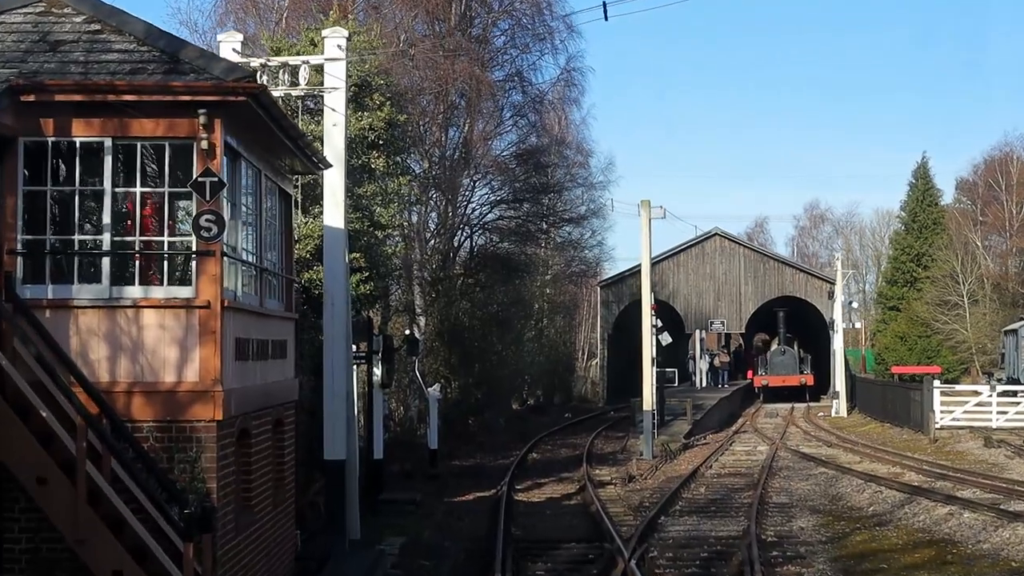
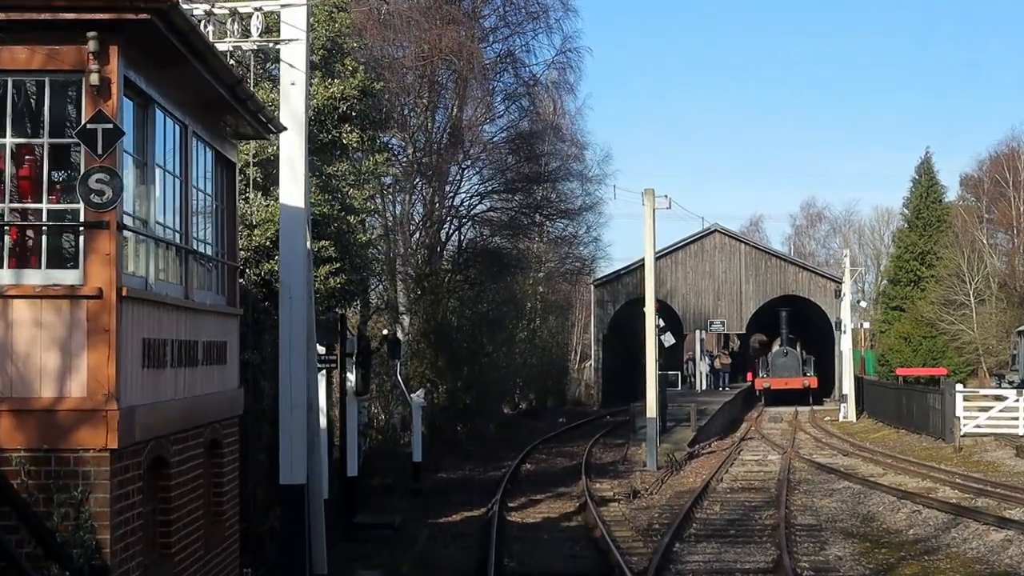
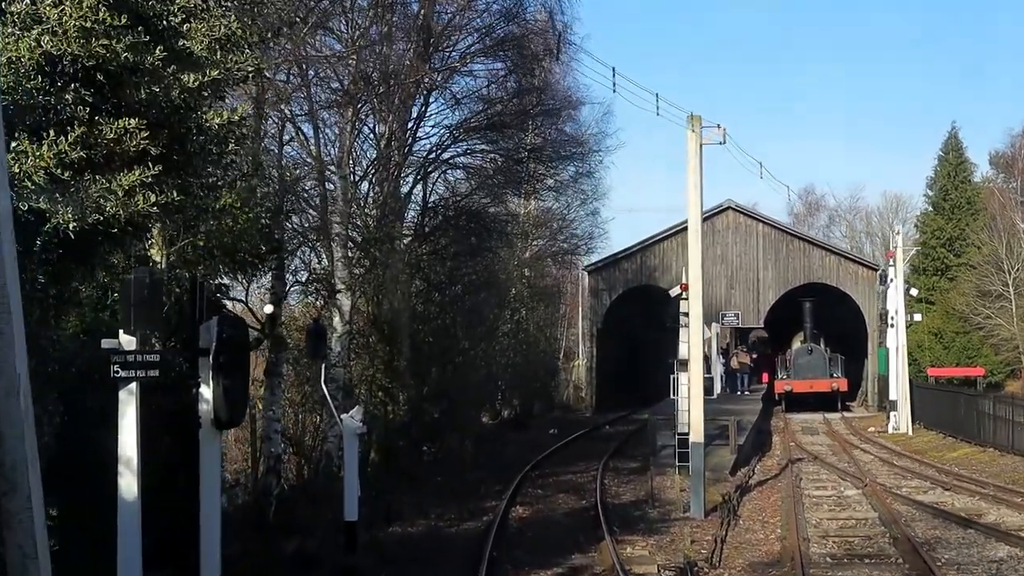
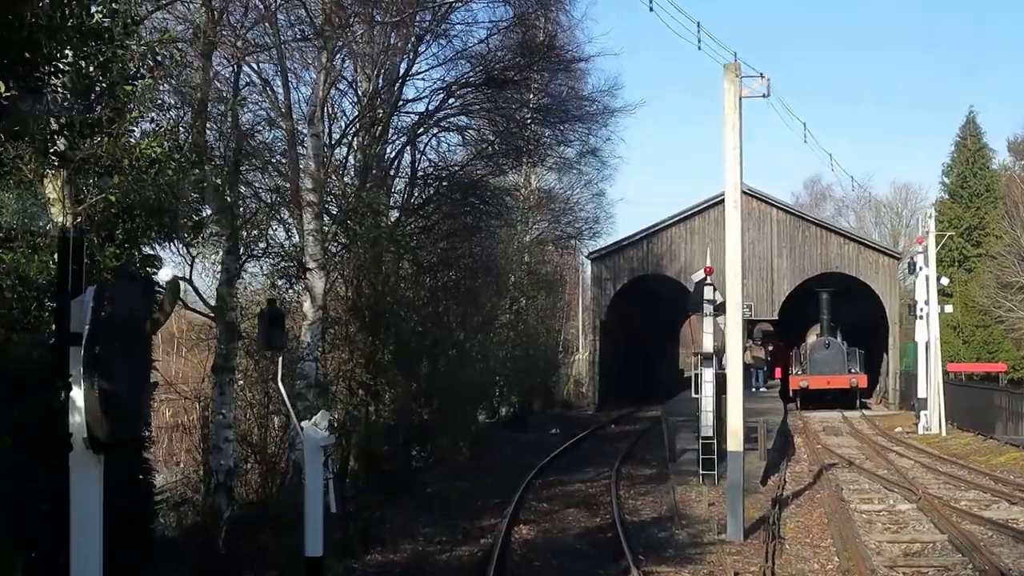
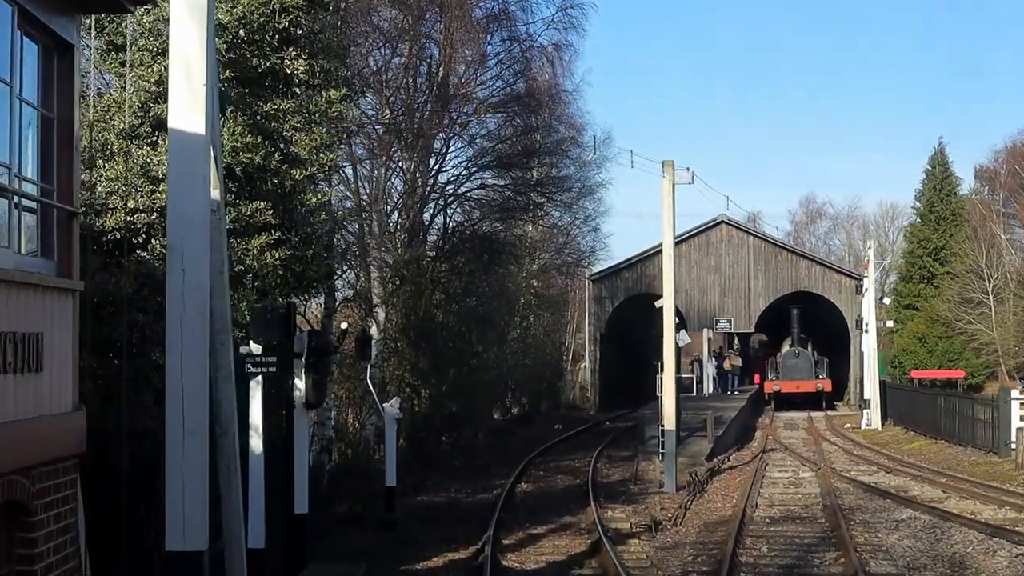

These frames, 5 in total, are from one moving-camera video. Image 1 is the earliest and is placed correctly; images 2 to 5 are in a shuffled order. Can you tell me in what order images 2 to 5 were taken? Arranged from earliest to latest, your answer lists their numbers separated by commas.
2, 5, 3, 4
